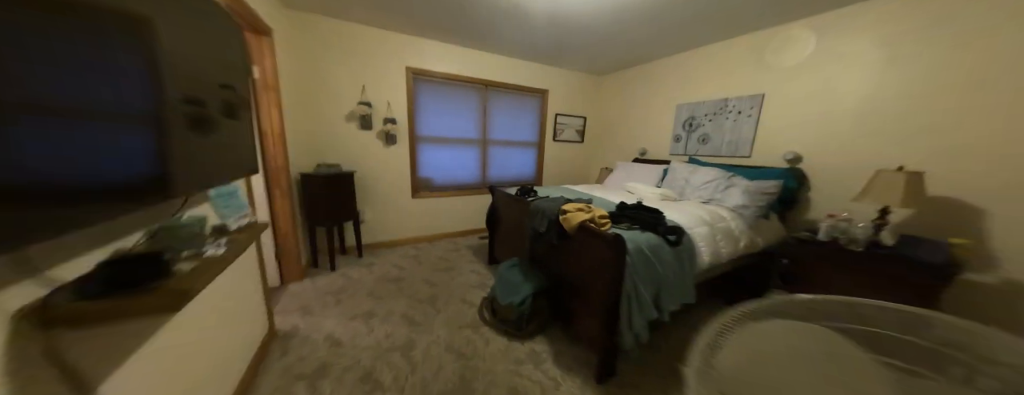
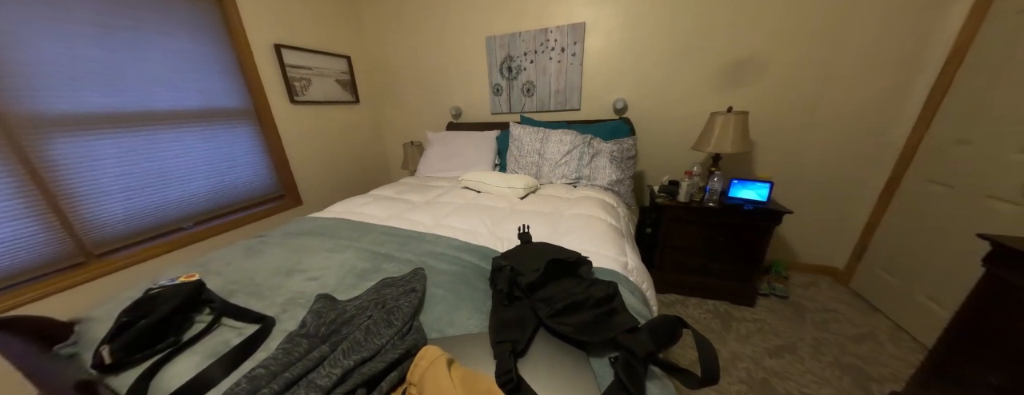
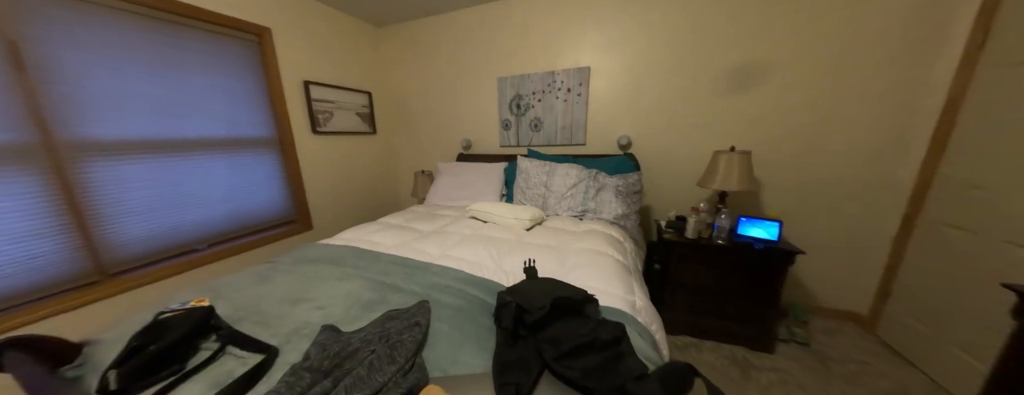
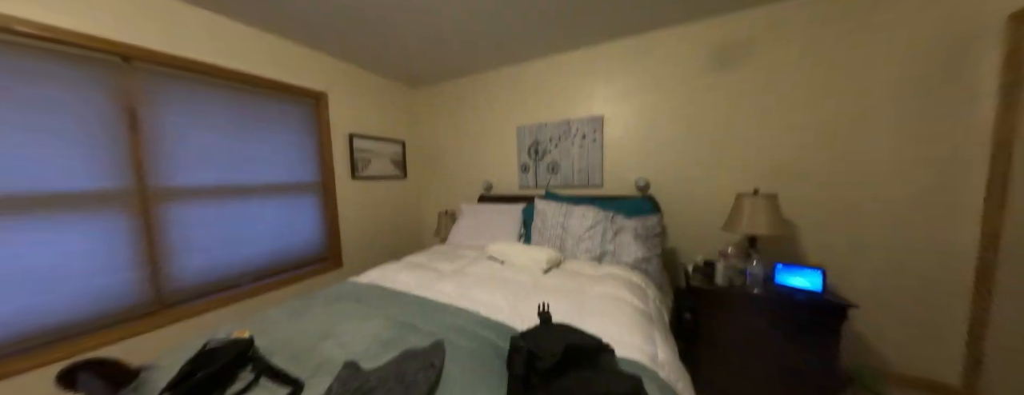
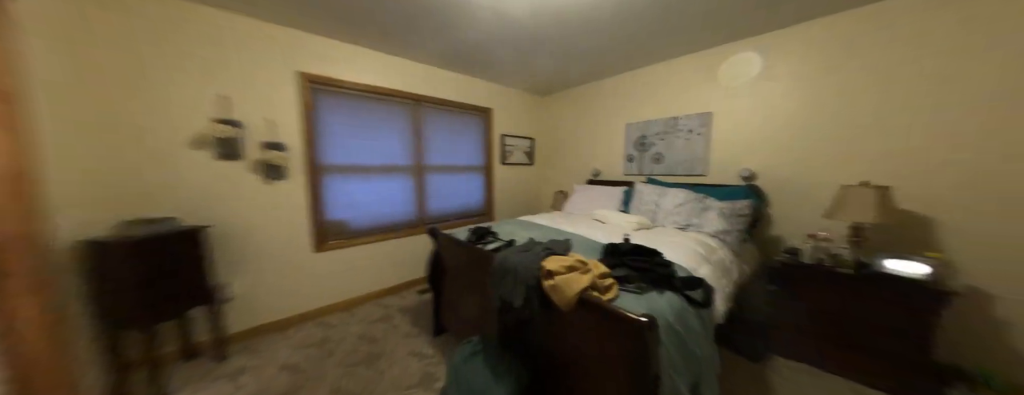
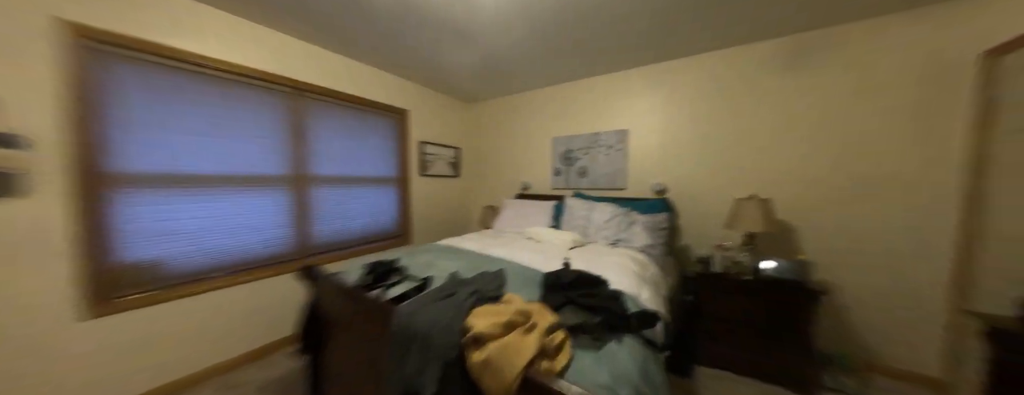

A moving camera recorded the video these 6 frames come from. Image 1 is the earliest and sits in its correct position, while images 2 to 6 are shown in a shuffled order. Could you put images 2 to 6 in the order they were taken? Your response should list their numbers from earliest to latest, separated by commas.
5, 6, 4, 3, 2
